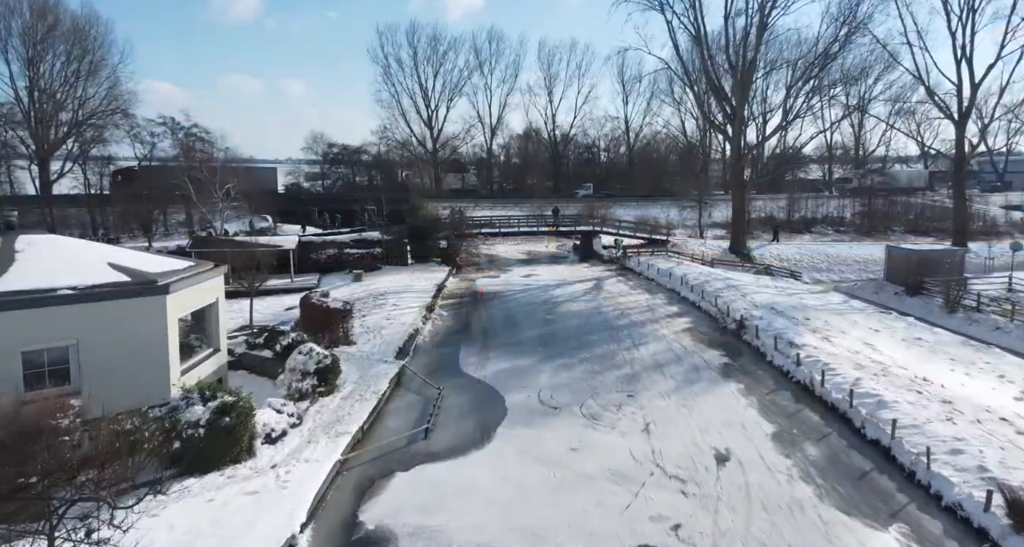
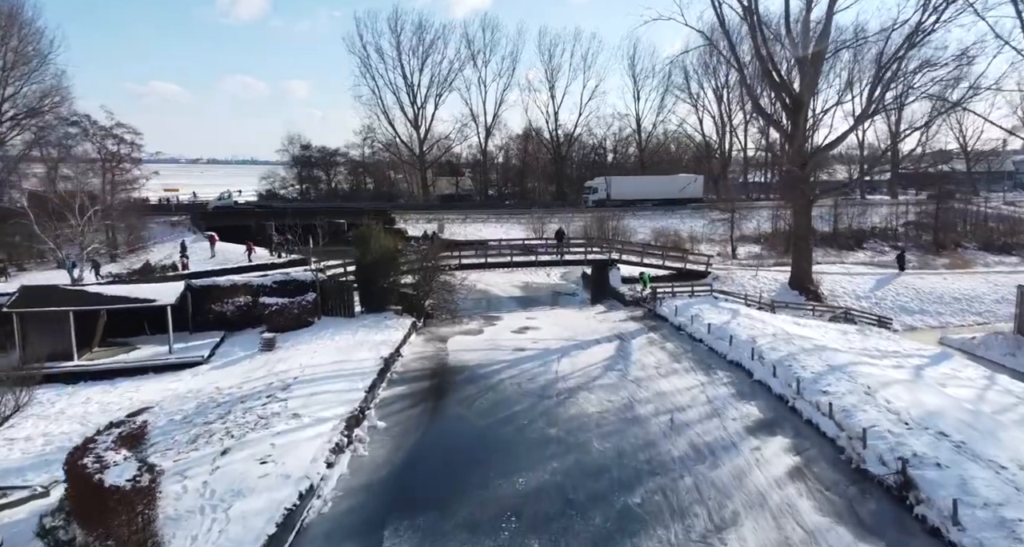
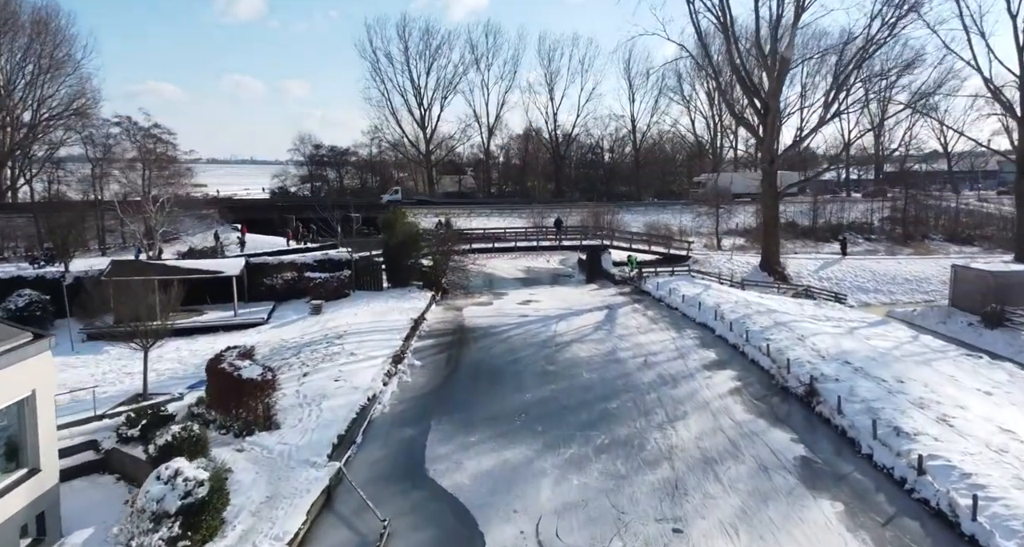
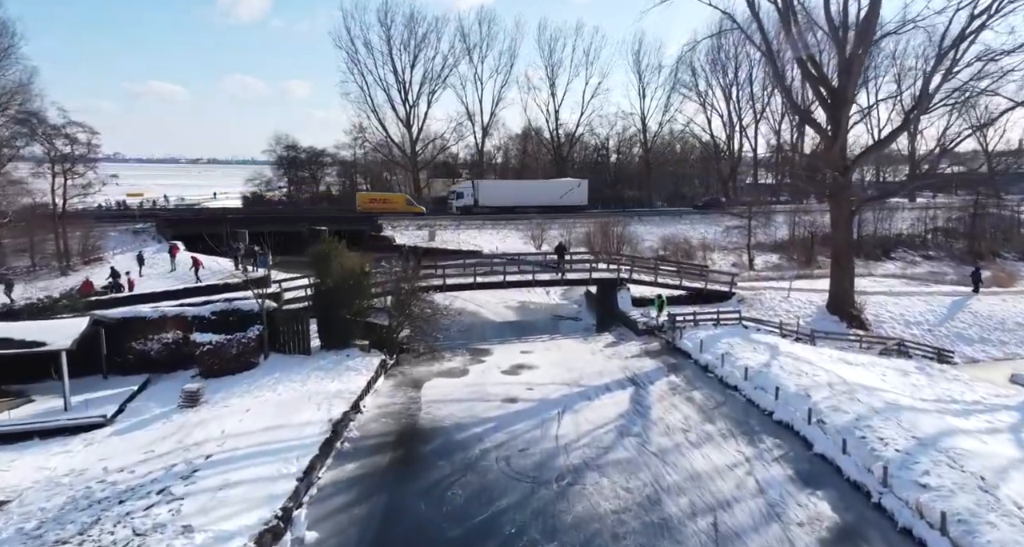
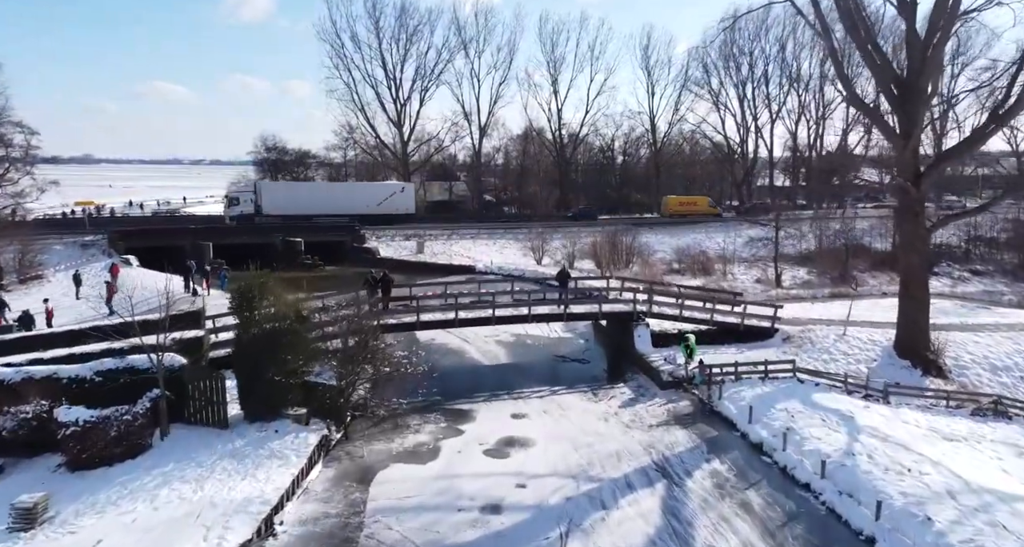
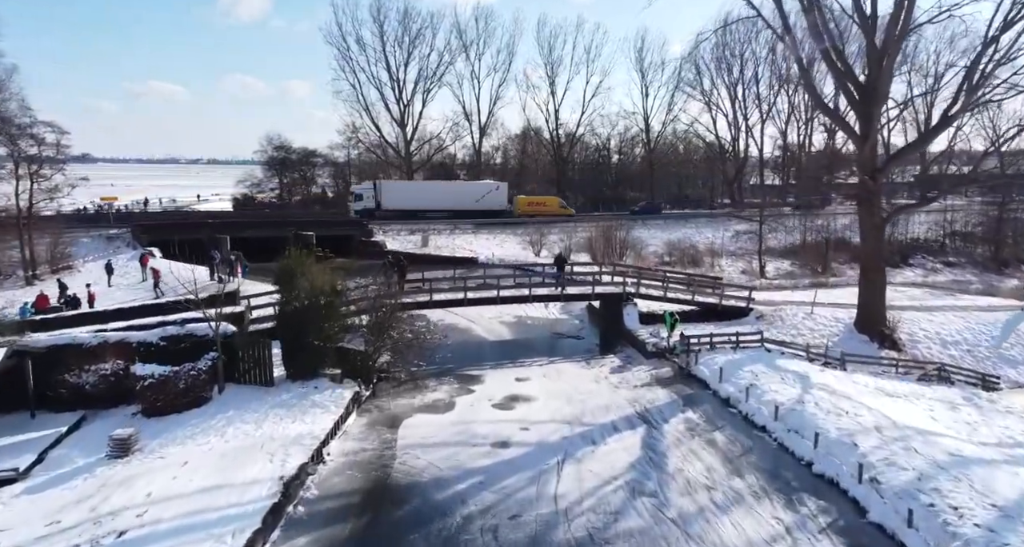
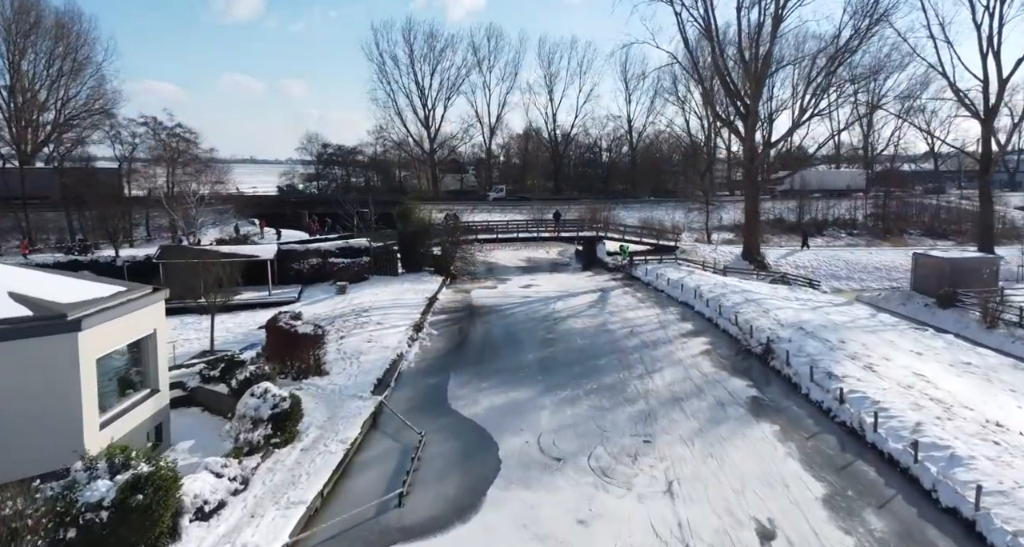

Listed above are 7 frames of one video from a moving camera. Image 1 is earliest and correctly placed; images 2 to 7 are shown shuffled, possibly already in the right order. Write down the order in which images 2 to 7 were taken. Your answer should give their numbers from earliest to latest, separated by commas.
7, 3, 2, 4, 6, 5
